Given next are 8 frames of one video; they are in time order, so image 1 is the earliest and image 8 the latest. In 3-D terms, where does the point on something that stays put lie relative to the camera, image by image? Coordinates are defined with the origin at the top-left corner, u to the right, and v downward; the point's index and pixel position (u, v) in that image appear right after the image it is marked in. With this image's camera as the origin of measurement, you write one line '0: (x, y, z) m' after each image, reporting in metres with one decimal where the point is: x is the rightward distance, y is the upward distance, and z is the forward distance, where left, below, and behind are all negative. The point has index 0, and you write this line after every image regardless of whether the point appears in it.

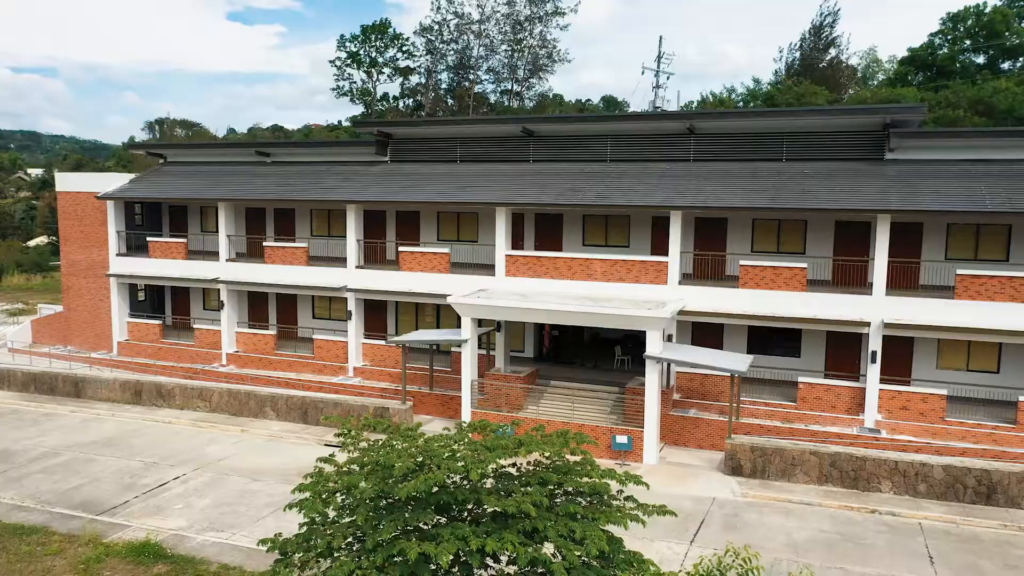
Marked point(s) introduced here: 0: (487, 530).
0: (-0.4, -2.8, +8.6) m
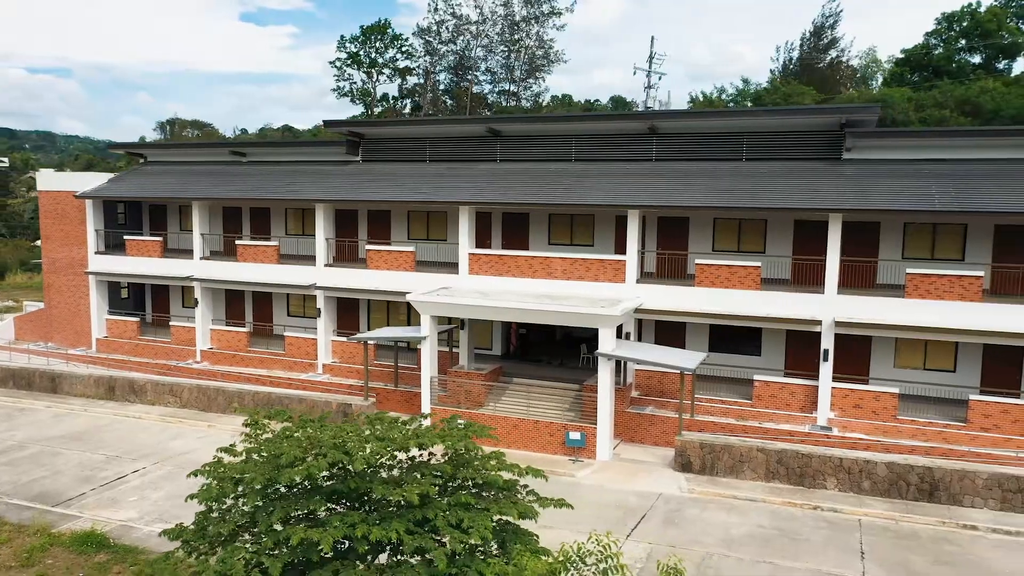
0: (-1.6, -2.7, +8.9) m
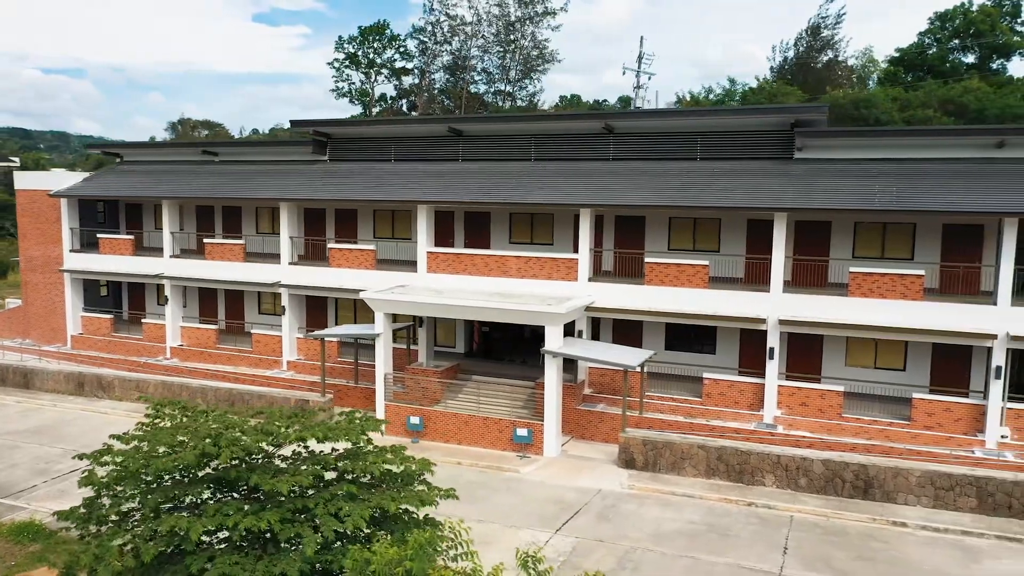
0: (-3.1, -2.6, +9.1) m
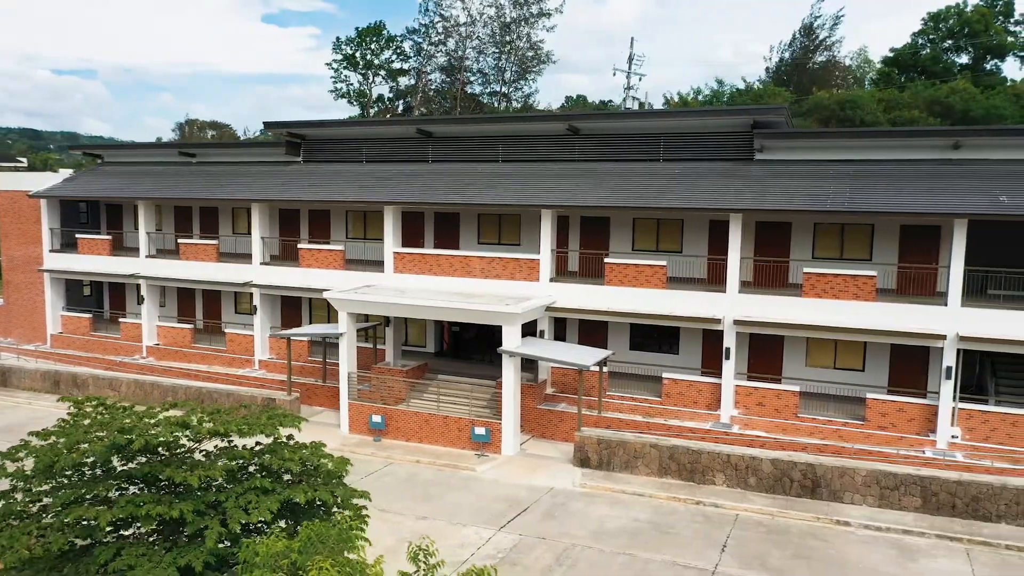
0: (-4.3, -2.6, +9.3) m
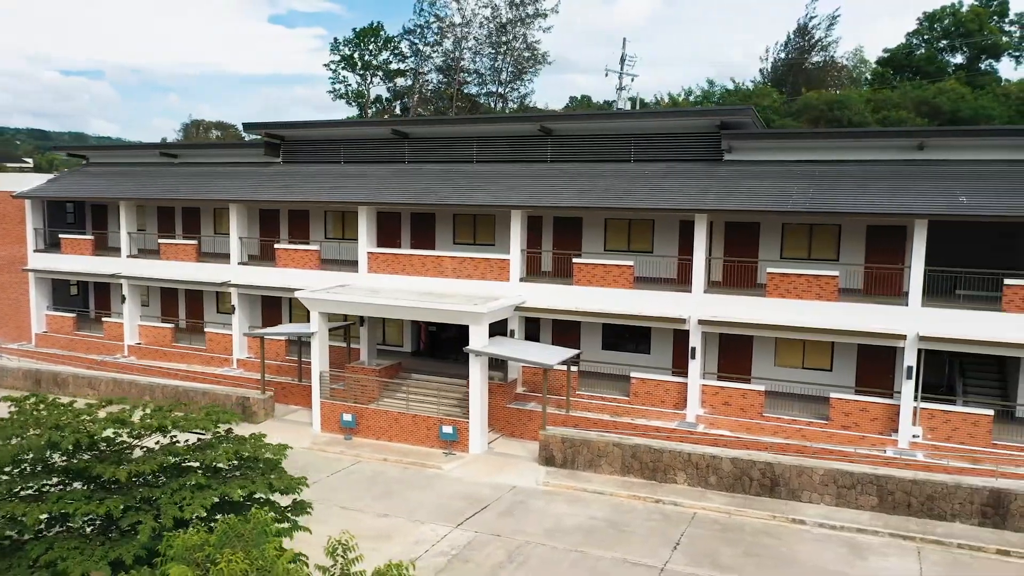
0: (-5.2, -2.6, +9.5) m
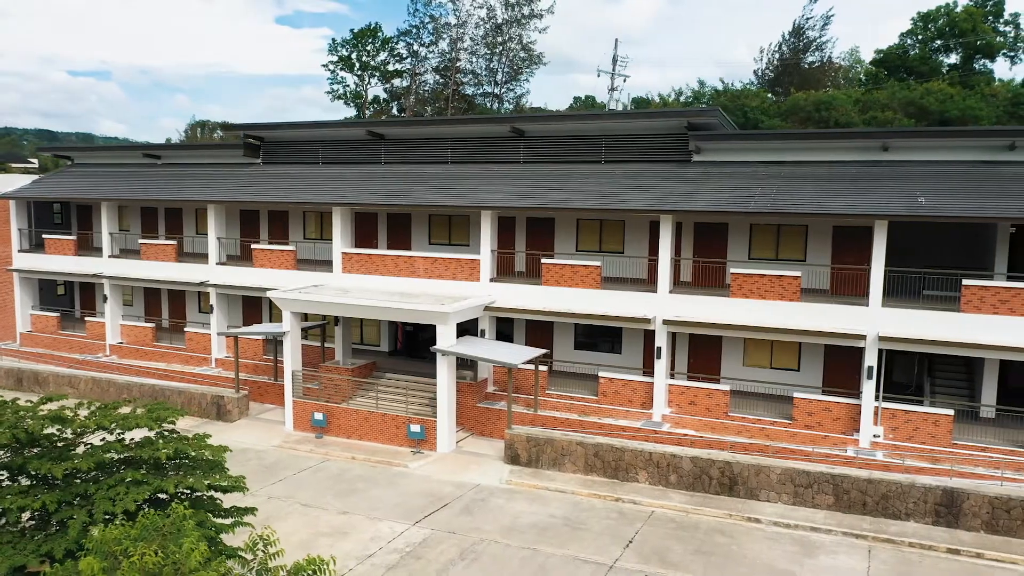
0: (-6.1, -2.6, +9.7) m
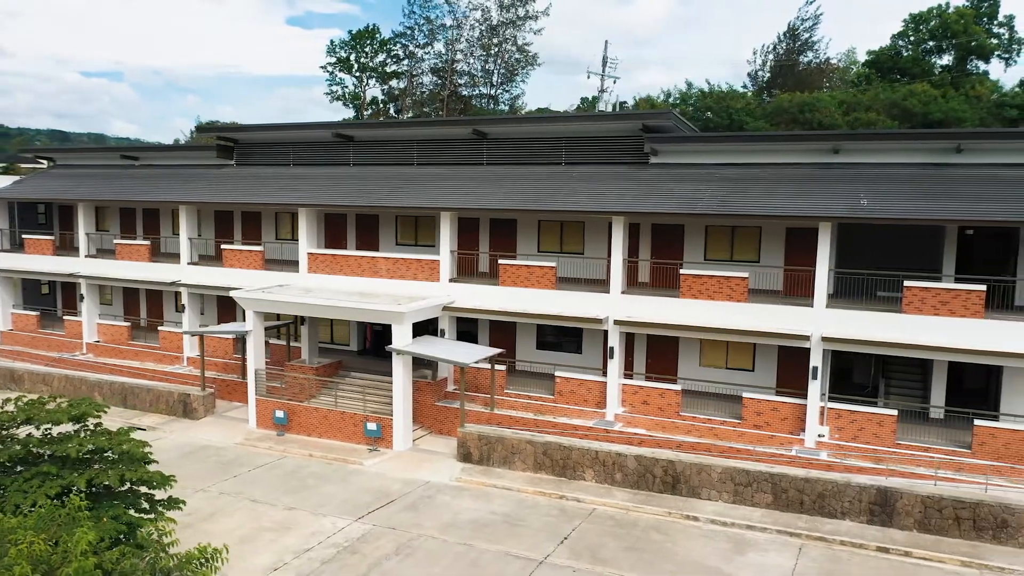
0: (-7.4, -2.6, +10.0) m
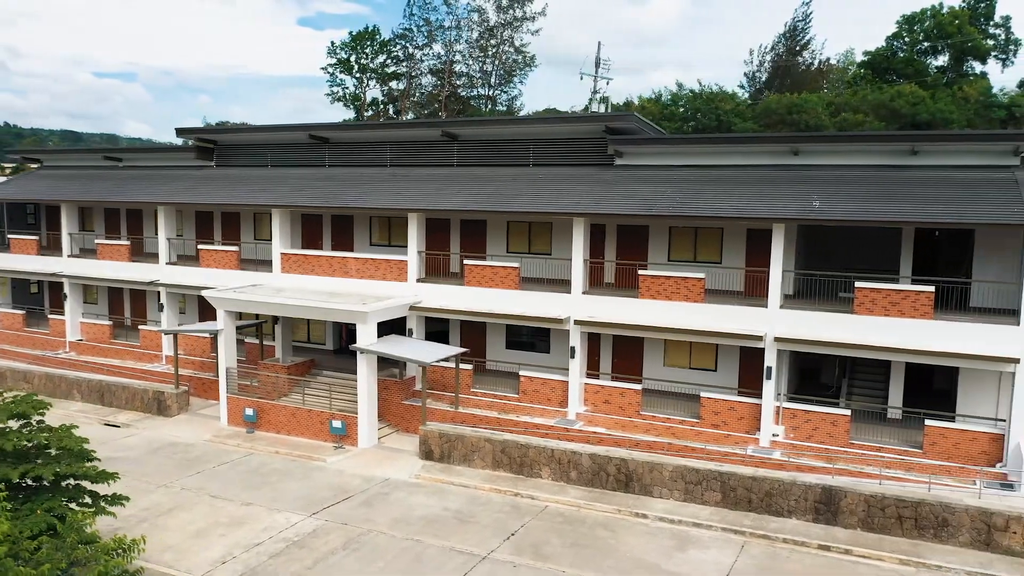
0: (-8.5, -2.6, +10.4) m
